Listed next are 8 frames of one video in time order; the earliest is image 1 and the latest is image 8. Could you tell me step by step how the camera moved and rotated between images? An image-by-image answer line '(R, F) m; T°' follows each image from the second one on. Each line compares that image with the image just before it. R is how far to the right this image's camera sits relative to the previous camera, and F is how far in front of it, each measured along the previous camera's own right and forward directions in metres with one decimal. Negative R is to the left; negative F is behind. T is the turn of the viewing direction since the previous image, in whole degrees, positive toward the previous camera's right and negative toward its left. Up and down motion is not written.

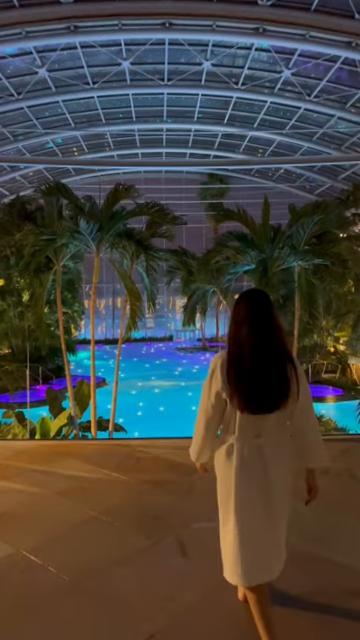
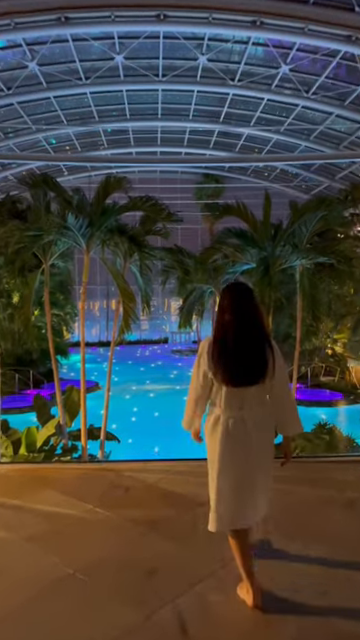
(0.0, +0.3) m; +1°
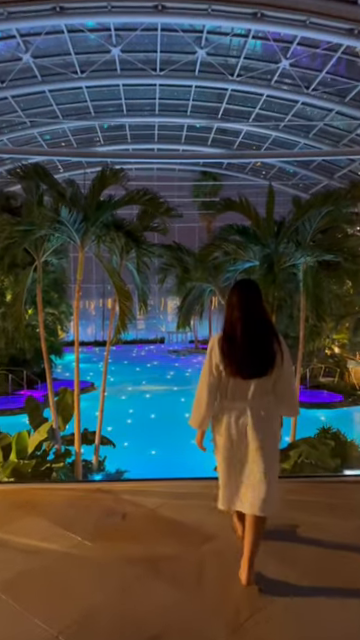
(0.0, +0.2) m; +1°
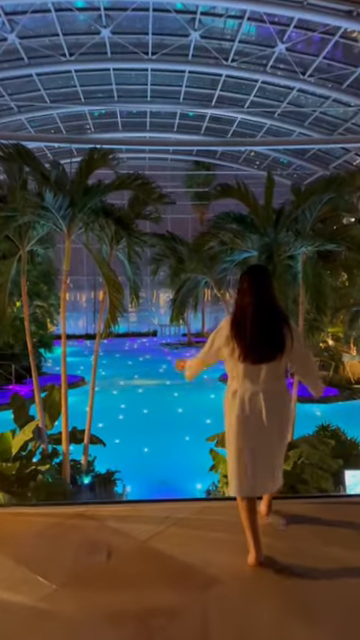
(0.0, +0.3) m; +1°
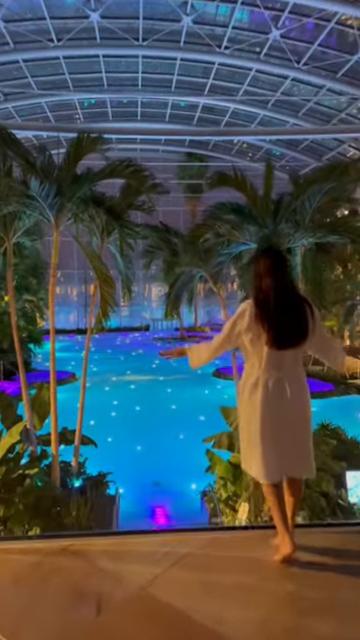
(0.0, +0.2) m; +1°
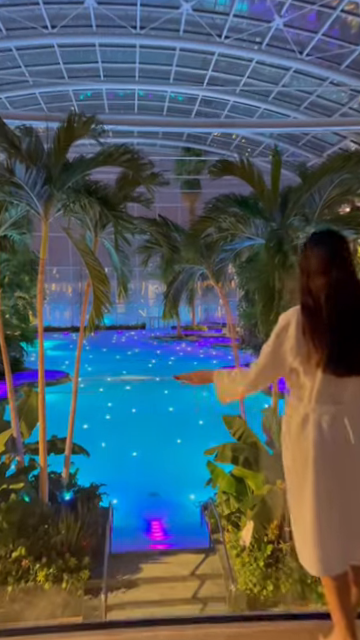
(0.0, +0.3) m; +1°
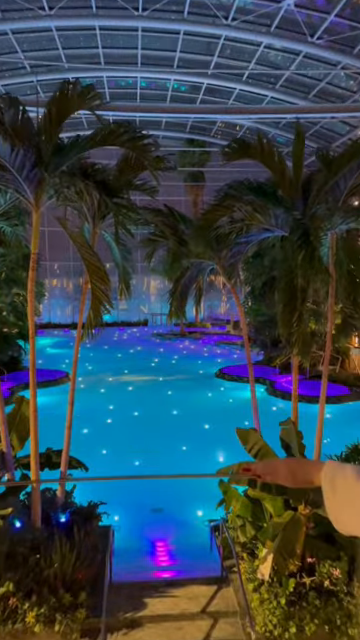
(-0.1, +0.5) m; 0°
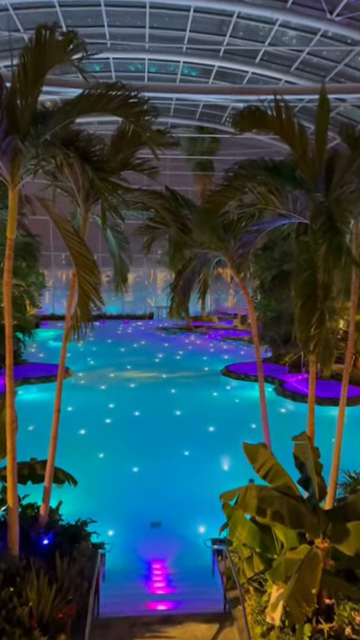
(+0.1, +0.5) m; -1°
